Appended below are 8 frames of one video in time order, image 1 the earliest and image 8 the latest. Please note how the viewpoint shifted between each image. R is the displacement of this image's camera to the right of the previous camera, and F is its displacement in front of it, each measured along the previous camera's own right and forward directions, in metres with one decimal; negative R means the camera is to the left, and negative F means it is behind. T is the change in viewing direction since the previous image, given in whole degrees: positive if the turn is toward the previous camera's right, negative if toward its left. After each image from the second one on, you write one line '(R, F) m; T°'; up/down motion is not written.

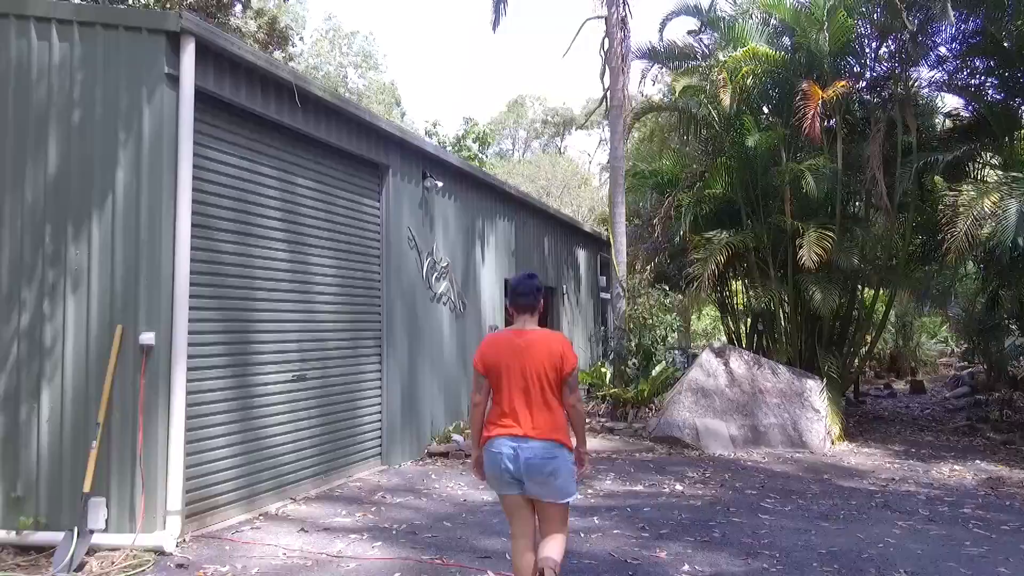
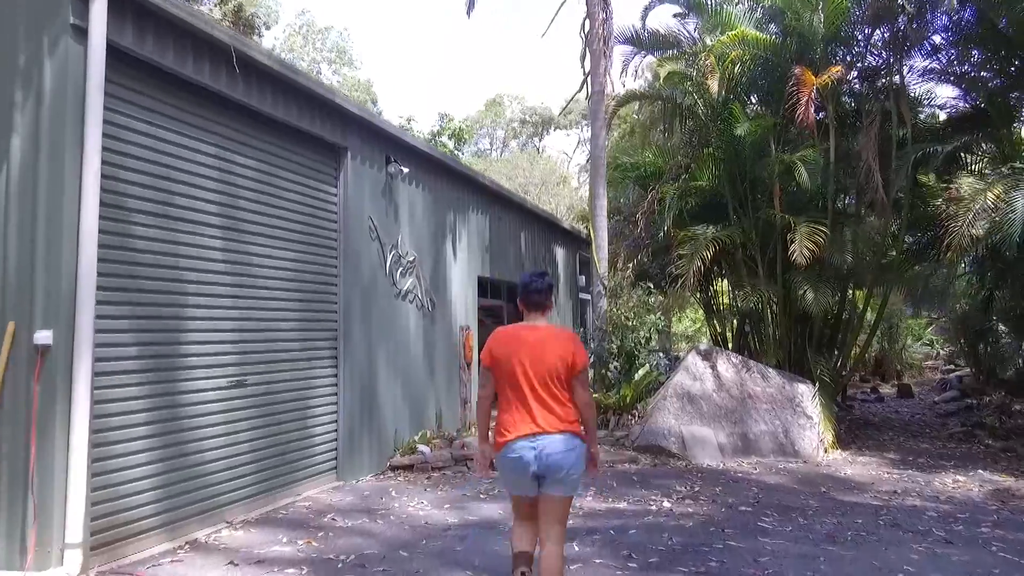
(+0.1, +0.7) m; +1°
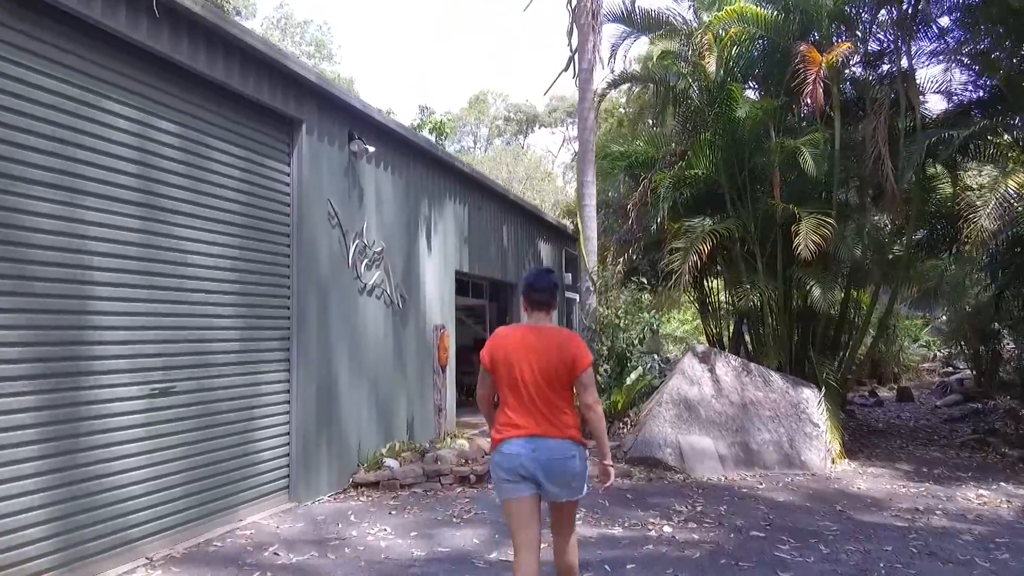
(0.0, +0.8) m; +1°
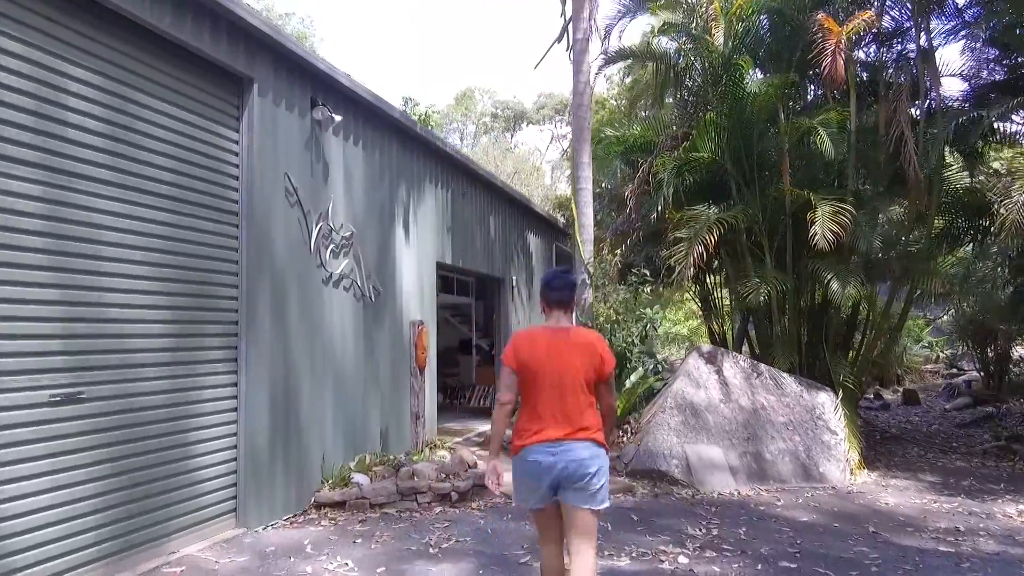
(0.0, +0.8) m; +1°
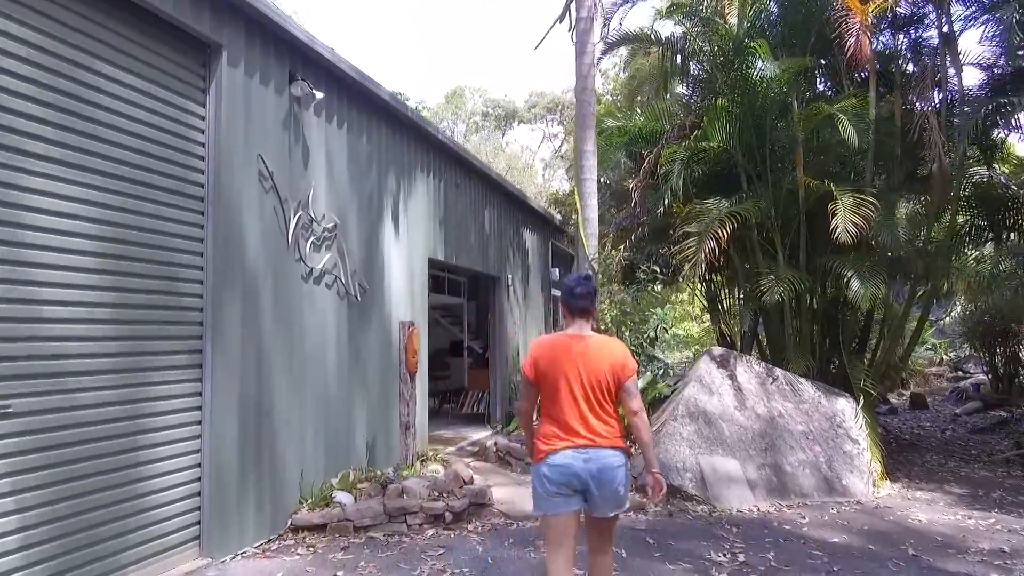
(-0.1, +0.6) m; +1°
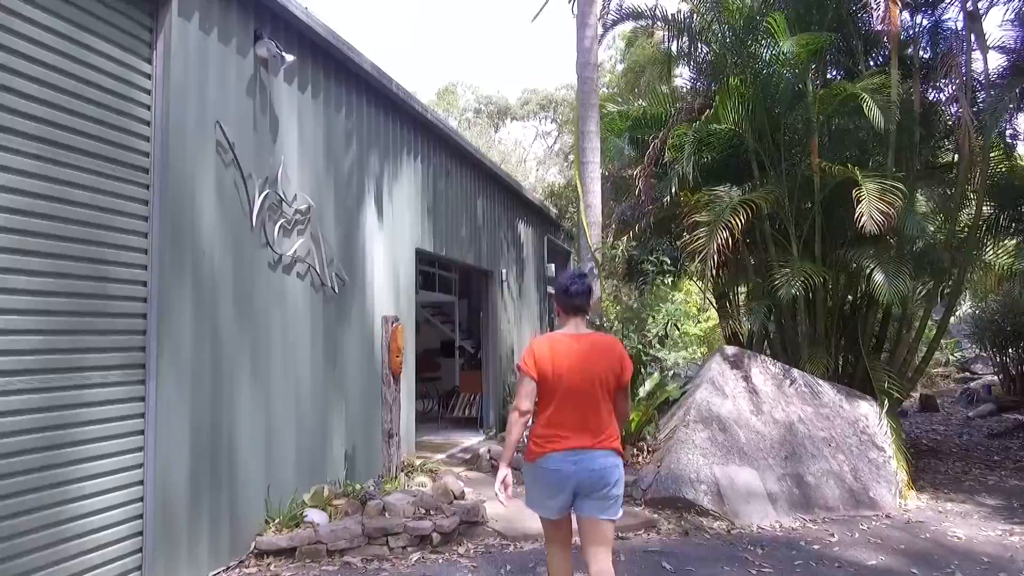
(0.0, +0.6) m; +1°
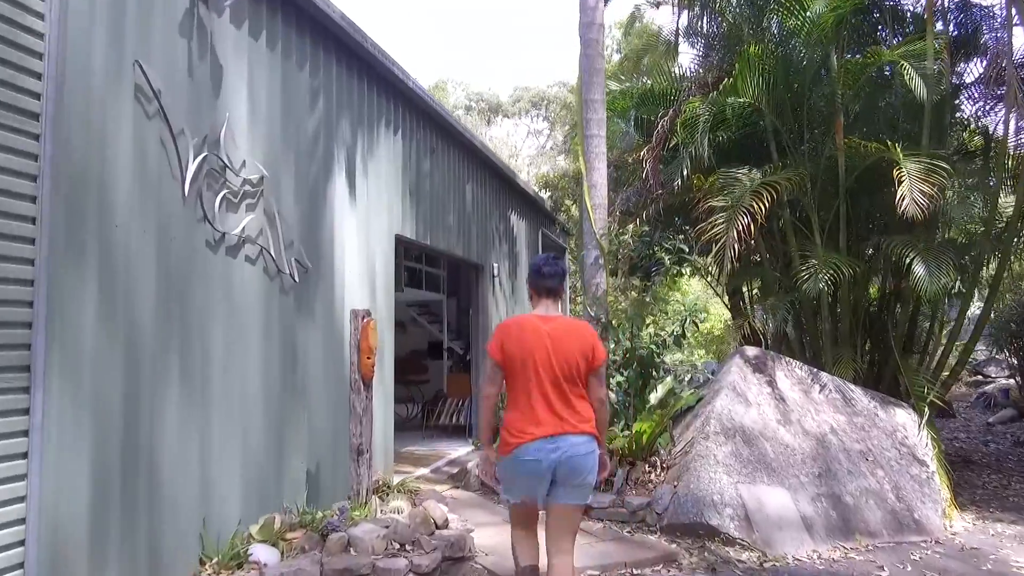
(0.0, +0.8) m; +1°
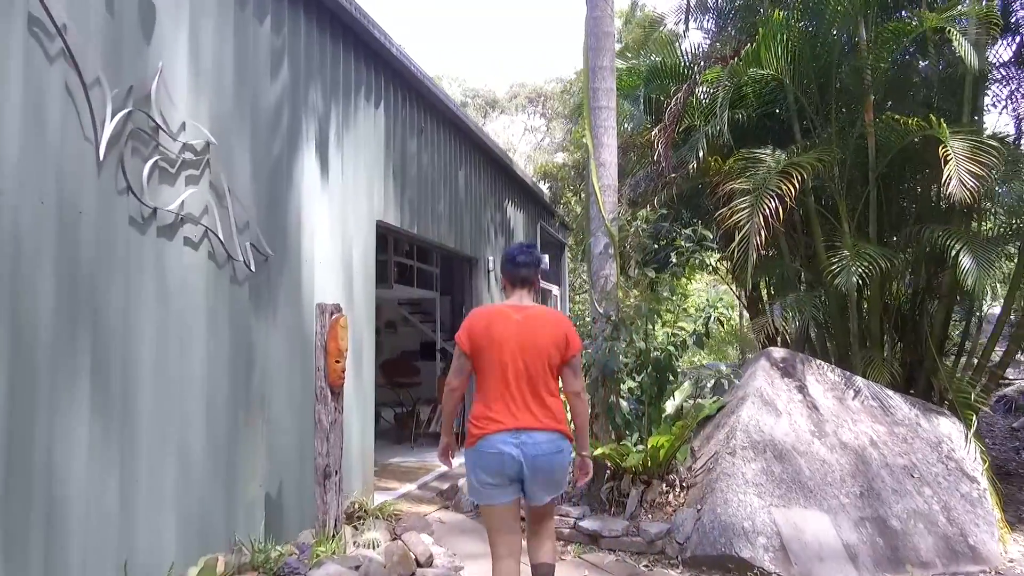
(0.0, +0.7) m; 0°
